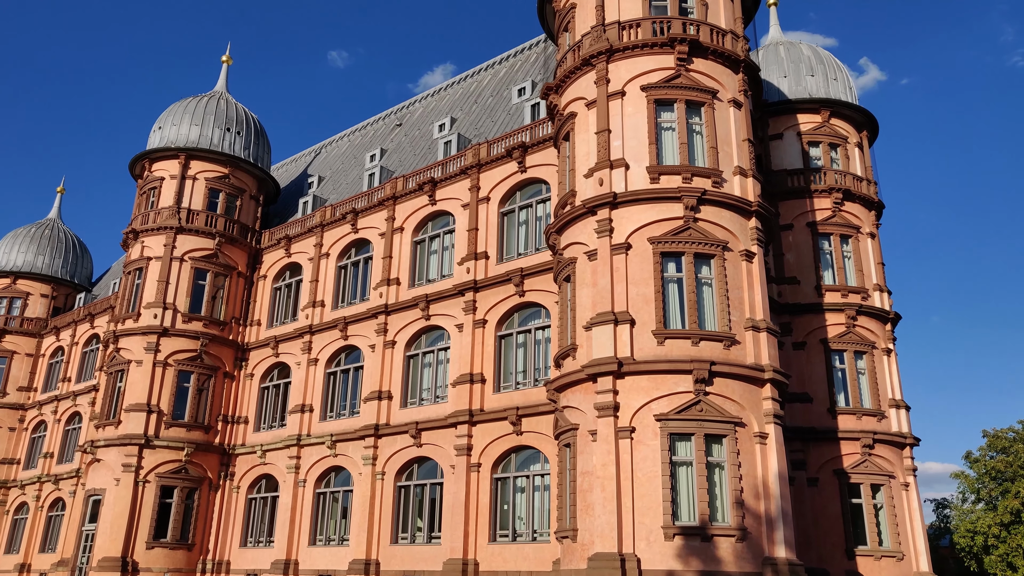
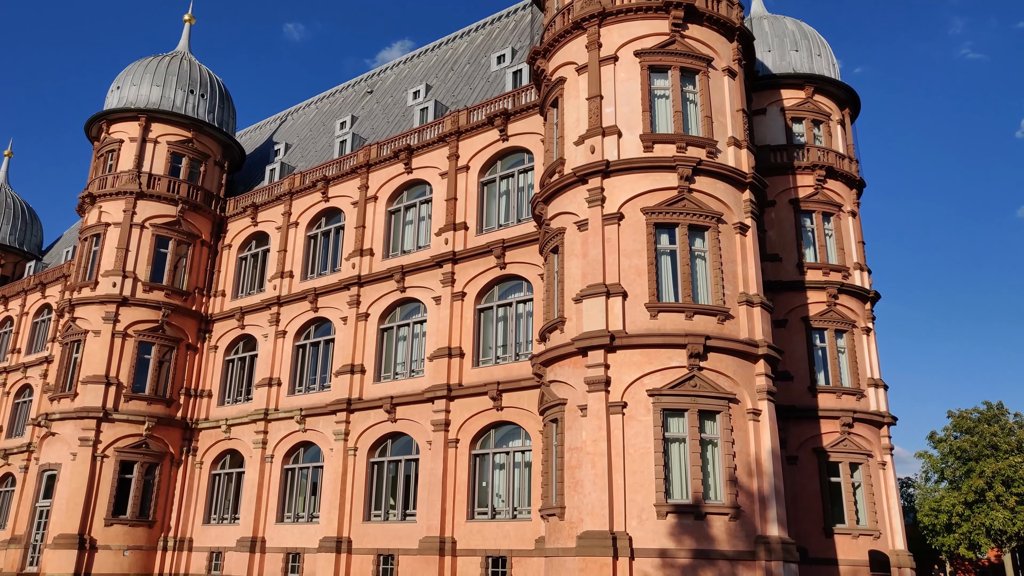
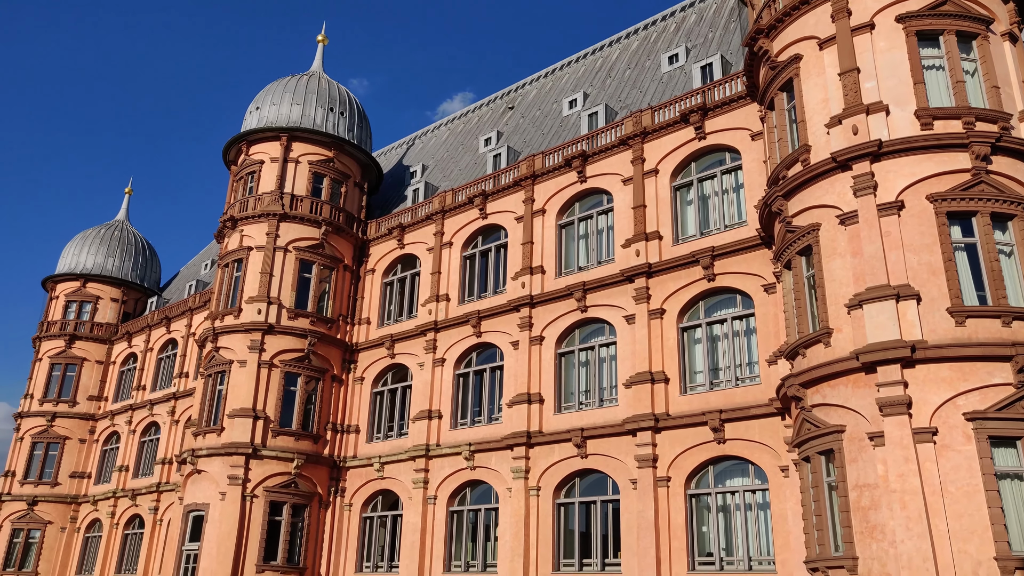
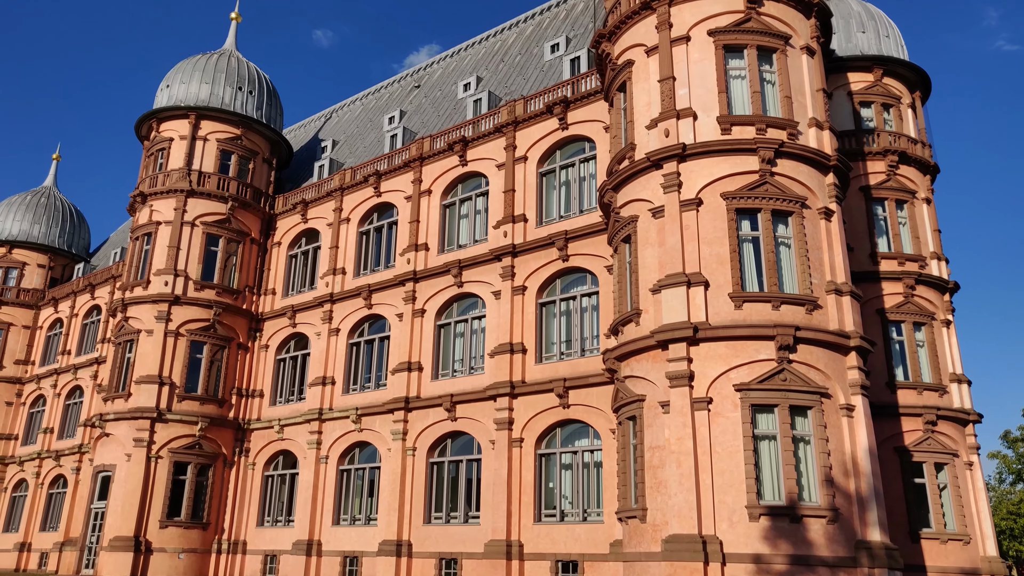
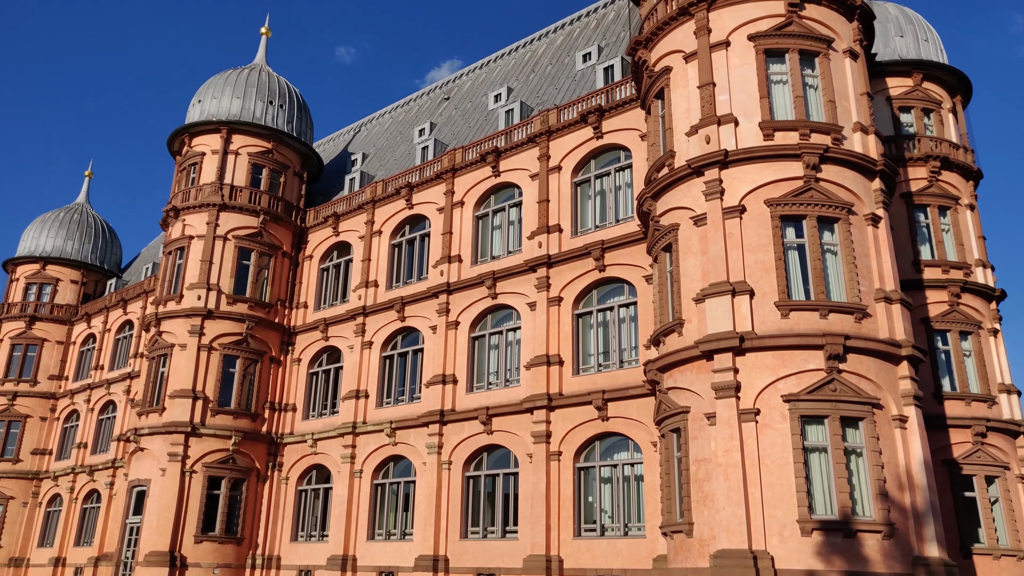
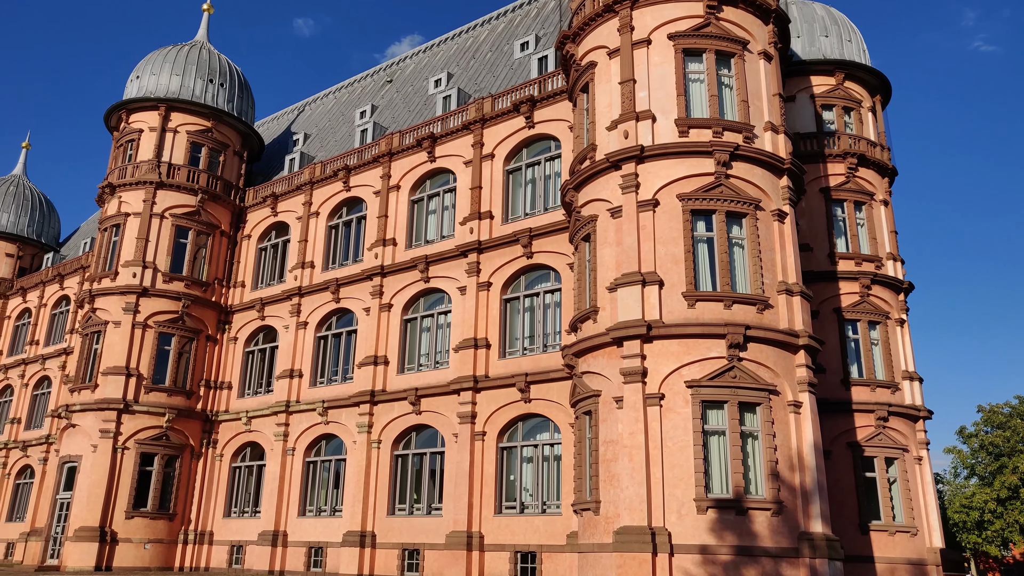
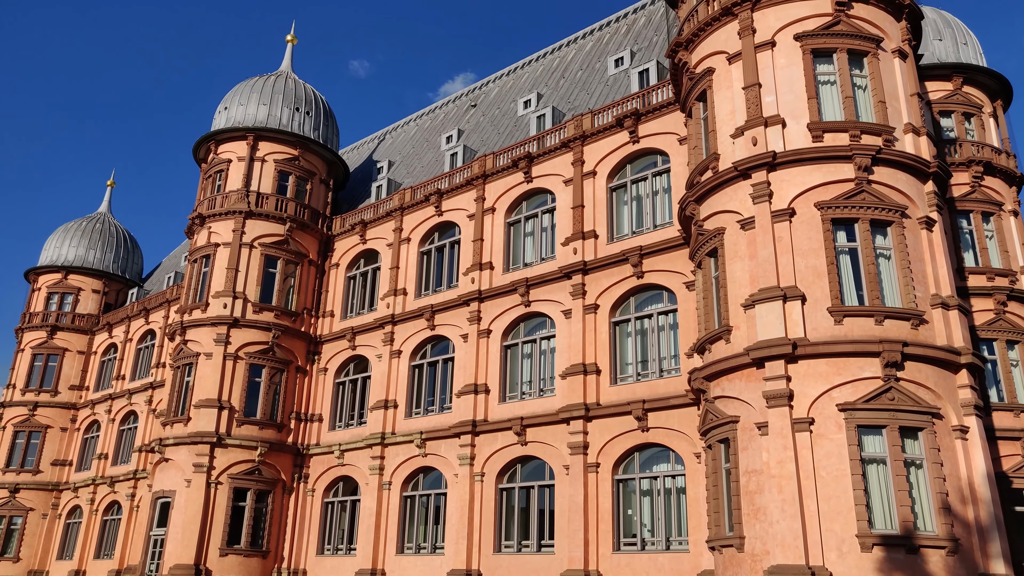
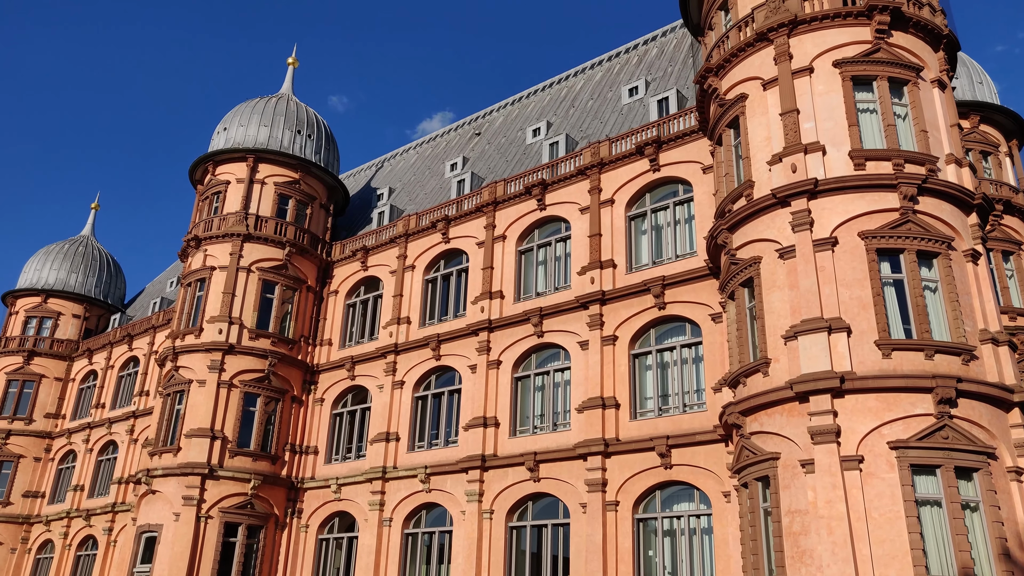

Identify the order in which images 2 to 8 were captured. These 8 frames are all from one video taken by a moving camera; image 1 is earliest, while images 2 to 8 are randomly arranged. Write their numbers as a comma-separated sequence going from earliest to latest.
2, 6, 4, 5, 7, 8, 3
